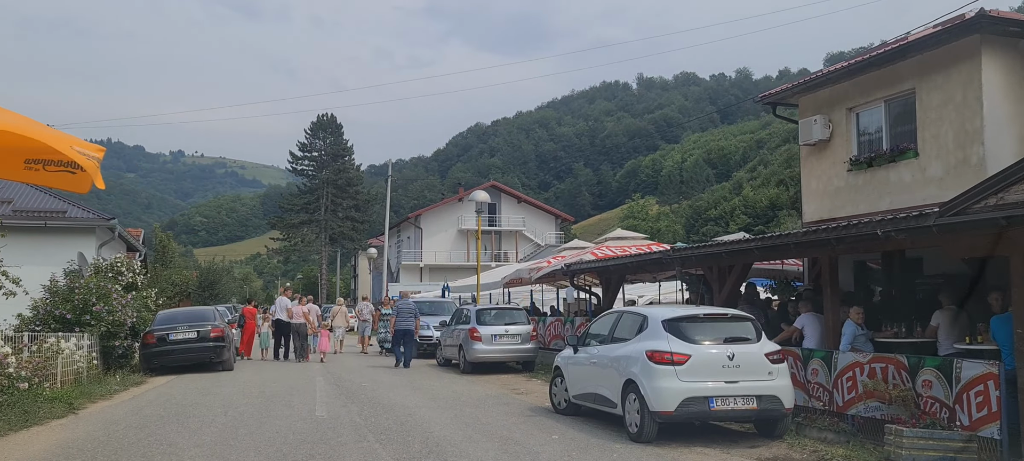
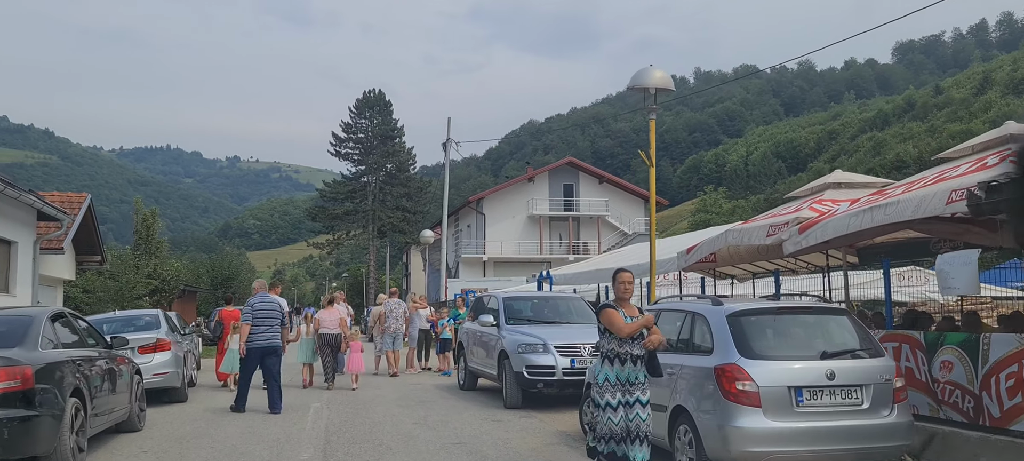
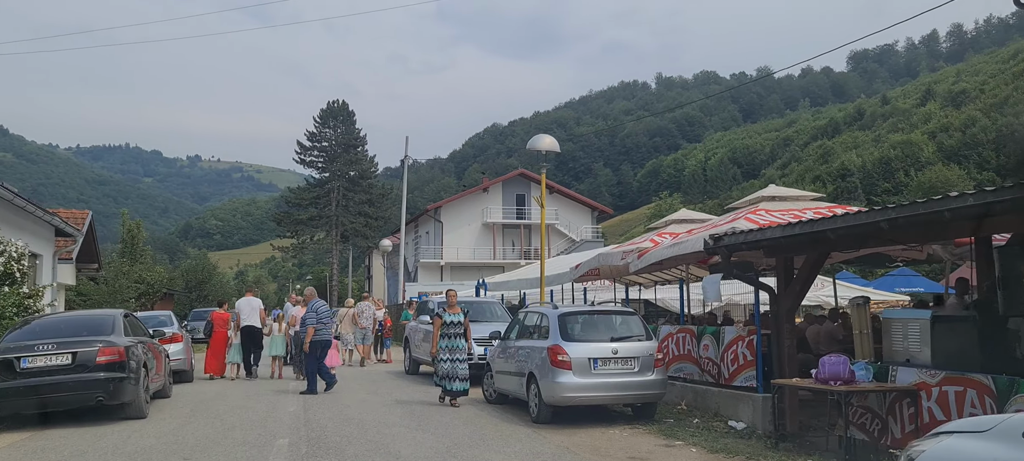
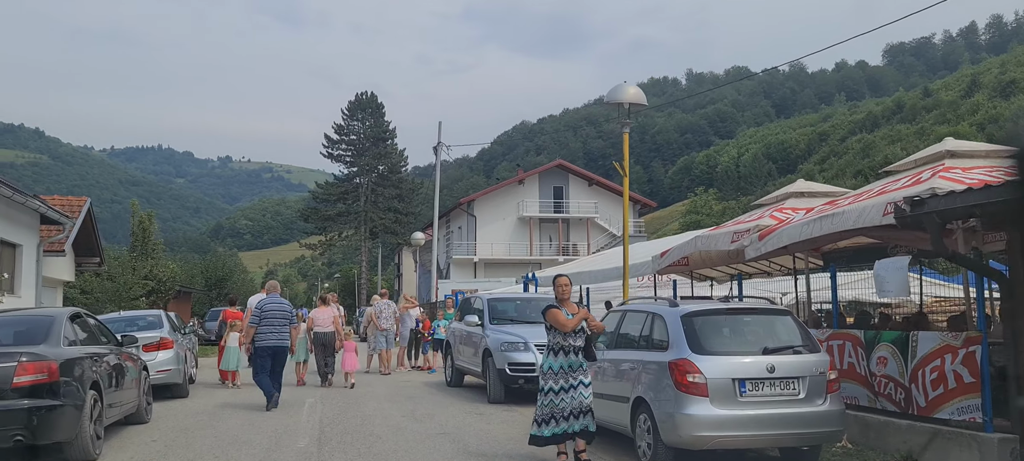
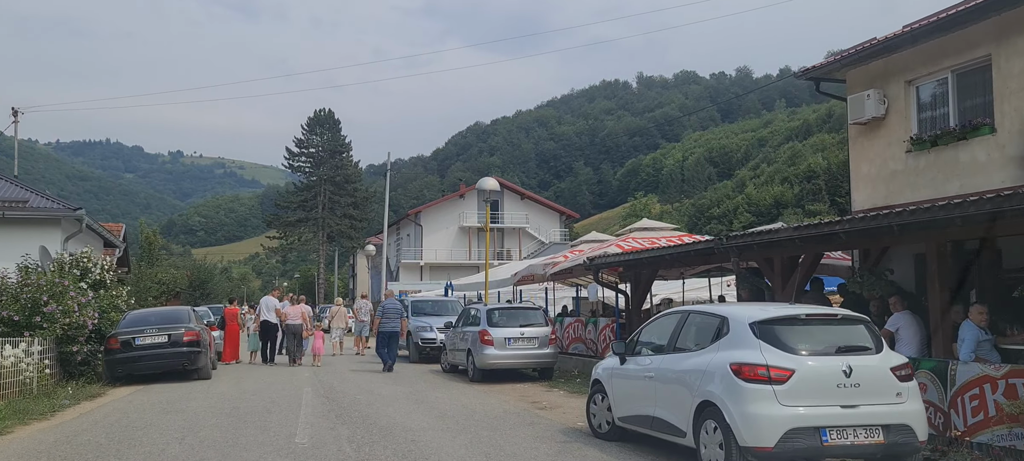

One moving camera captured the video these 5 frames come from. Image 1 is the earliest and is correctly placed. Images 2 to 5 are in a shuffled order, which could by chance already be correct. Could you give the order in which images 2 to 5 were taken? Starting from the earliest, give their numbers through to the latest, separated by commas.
5, 3, 4, 2
